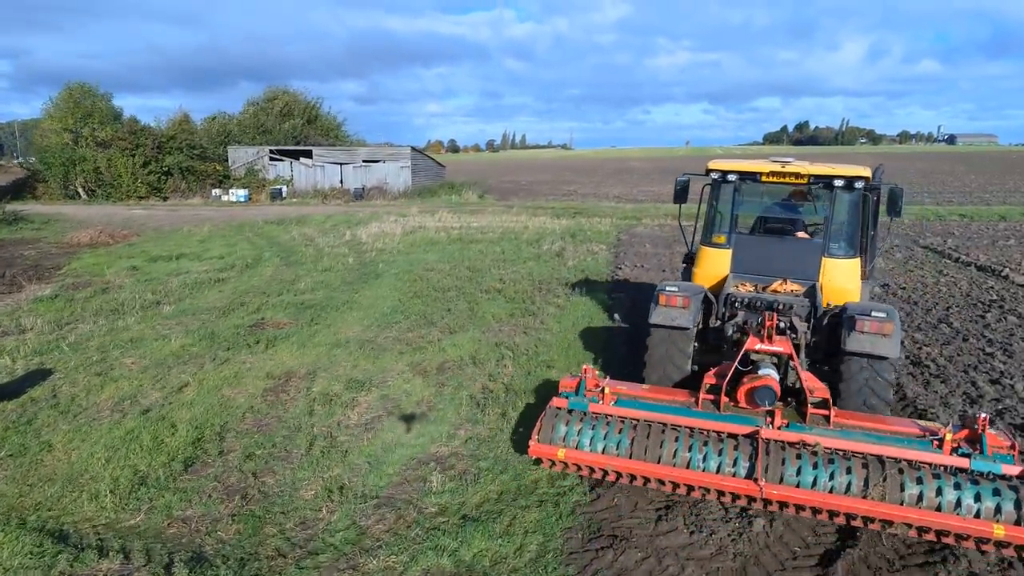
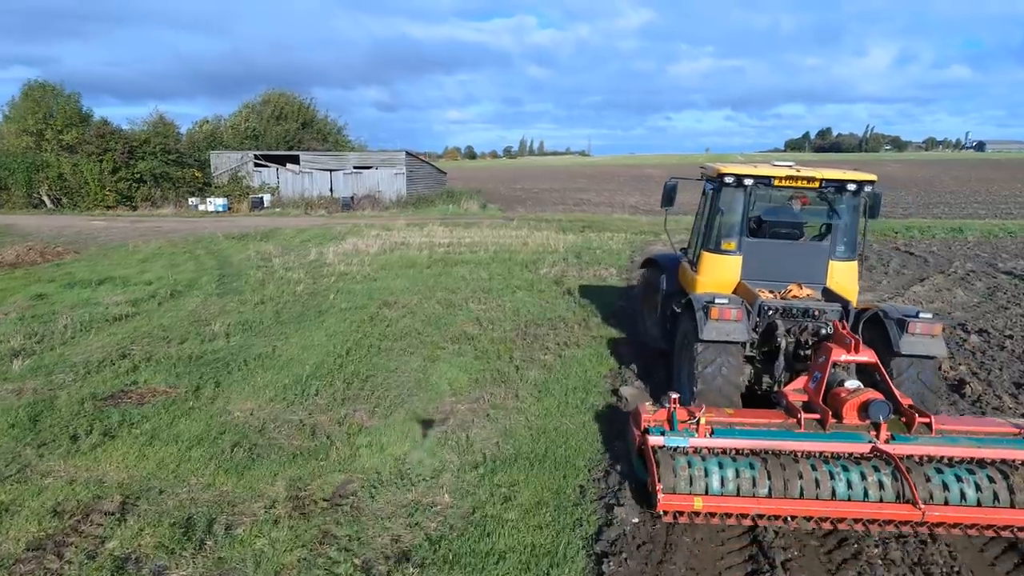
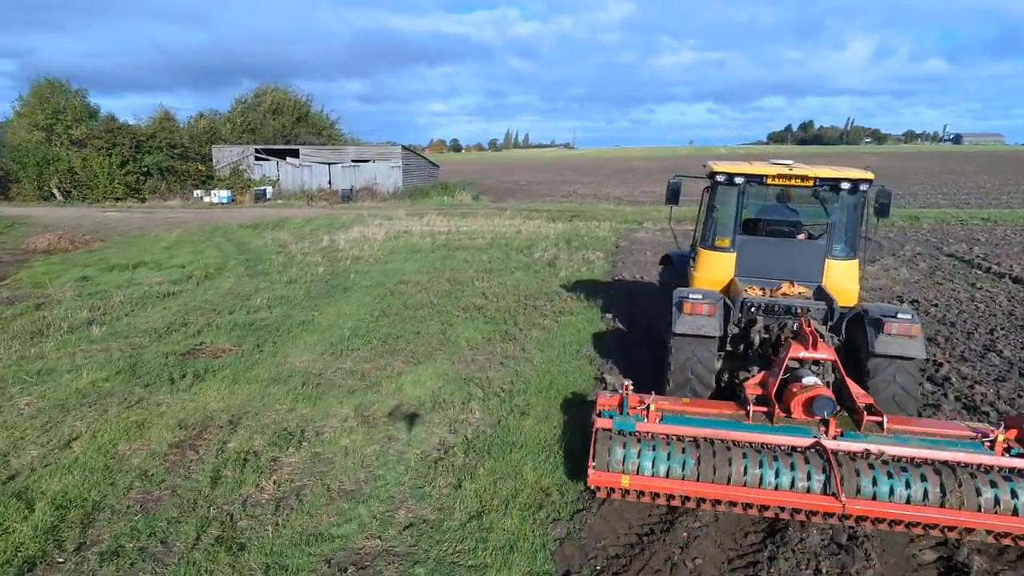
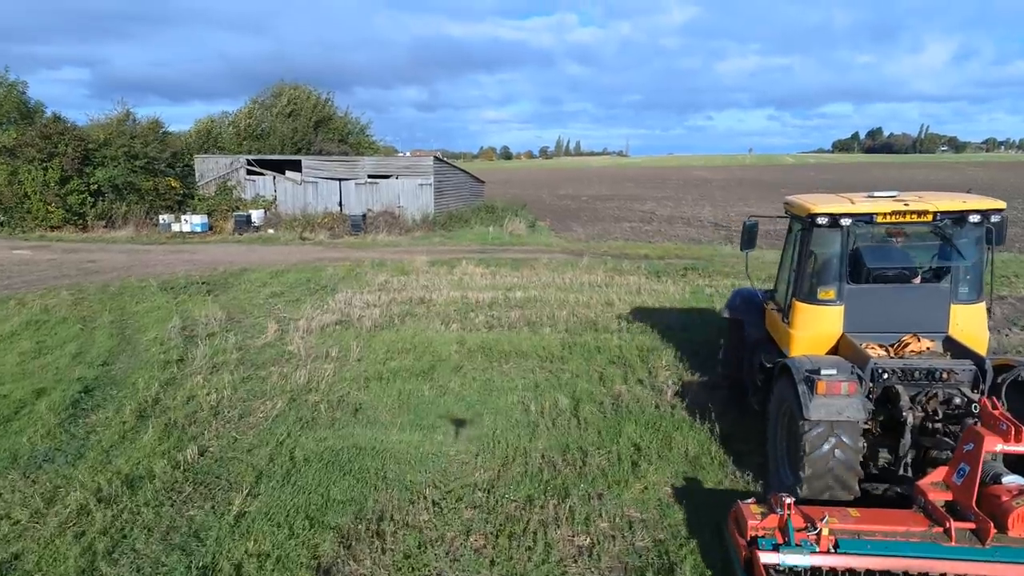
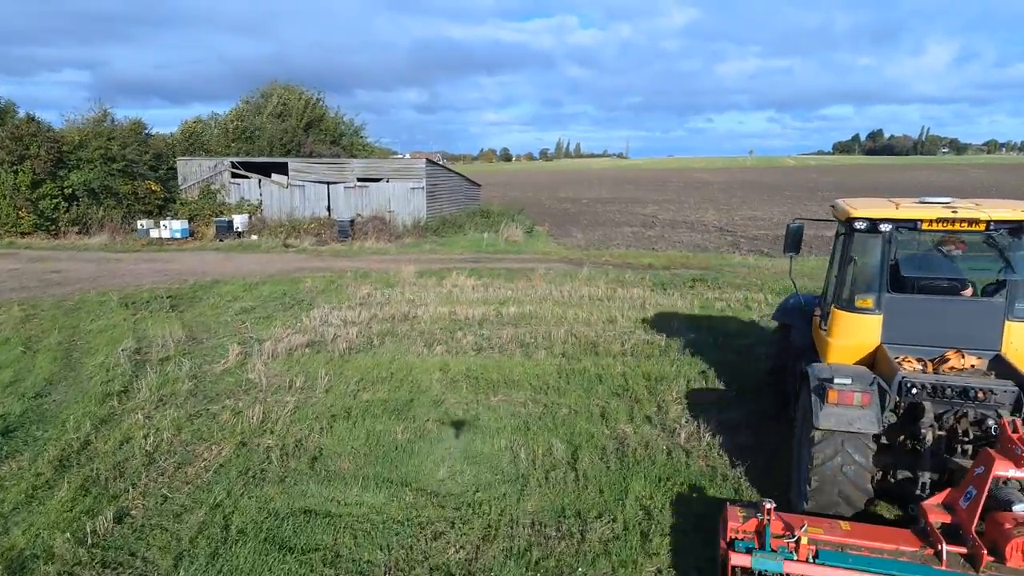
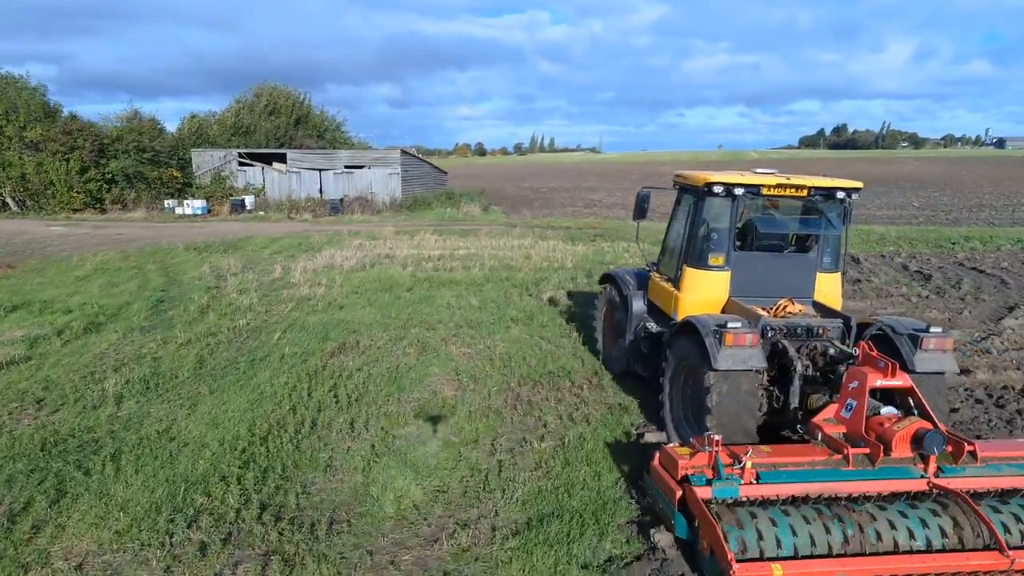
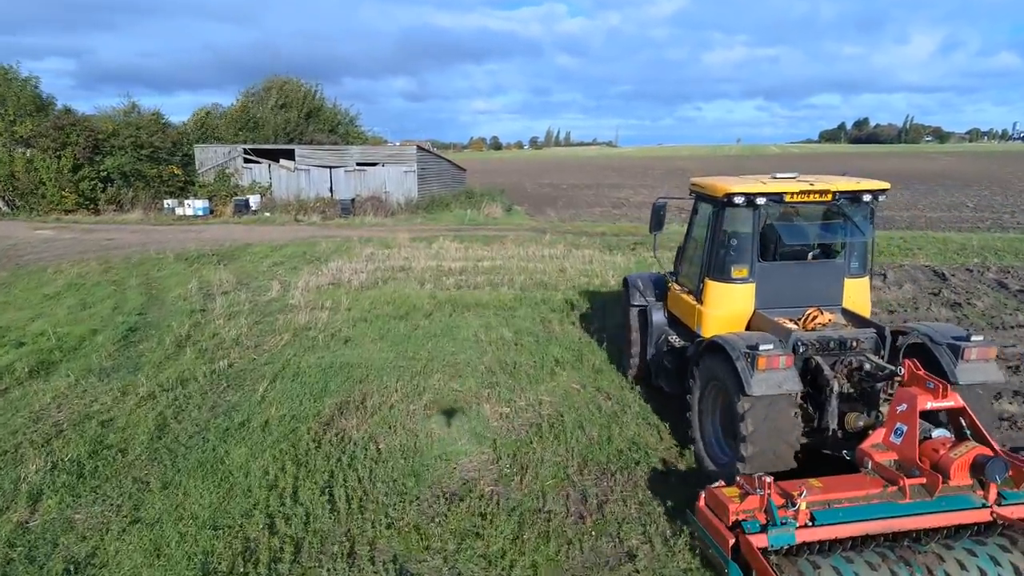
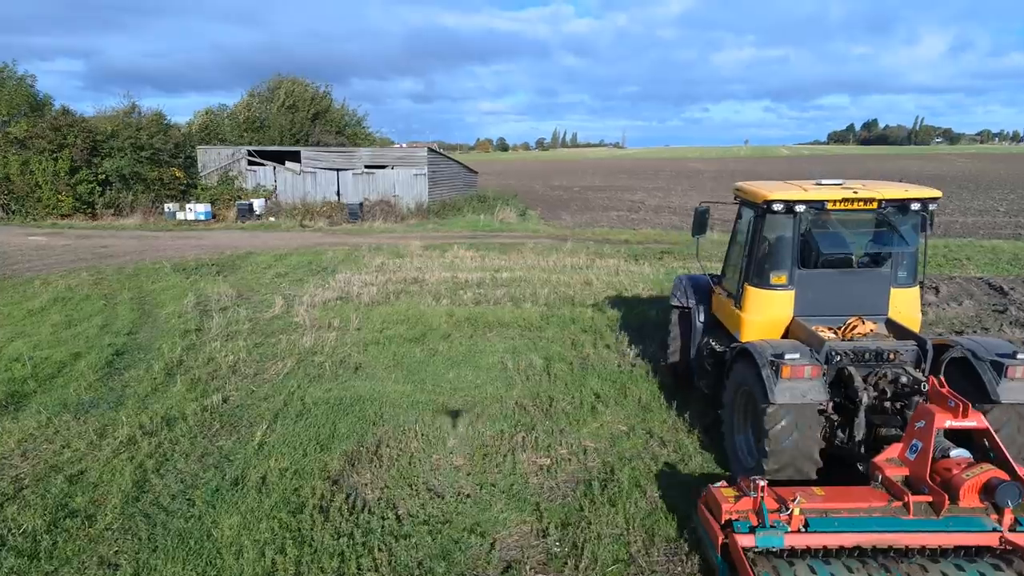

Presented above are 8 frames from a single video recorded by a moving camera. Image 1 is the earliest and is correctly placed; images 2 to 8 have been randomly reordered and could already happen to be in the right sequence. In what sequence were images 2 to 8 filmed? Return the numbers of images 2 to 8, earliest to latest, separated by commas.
3, 2, 6, 7, 8, 4, 5
